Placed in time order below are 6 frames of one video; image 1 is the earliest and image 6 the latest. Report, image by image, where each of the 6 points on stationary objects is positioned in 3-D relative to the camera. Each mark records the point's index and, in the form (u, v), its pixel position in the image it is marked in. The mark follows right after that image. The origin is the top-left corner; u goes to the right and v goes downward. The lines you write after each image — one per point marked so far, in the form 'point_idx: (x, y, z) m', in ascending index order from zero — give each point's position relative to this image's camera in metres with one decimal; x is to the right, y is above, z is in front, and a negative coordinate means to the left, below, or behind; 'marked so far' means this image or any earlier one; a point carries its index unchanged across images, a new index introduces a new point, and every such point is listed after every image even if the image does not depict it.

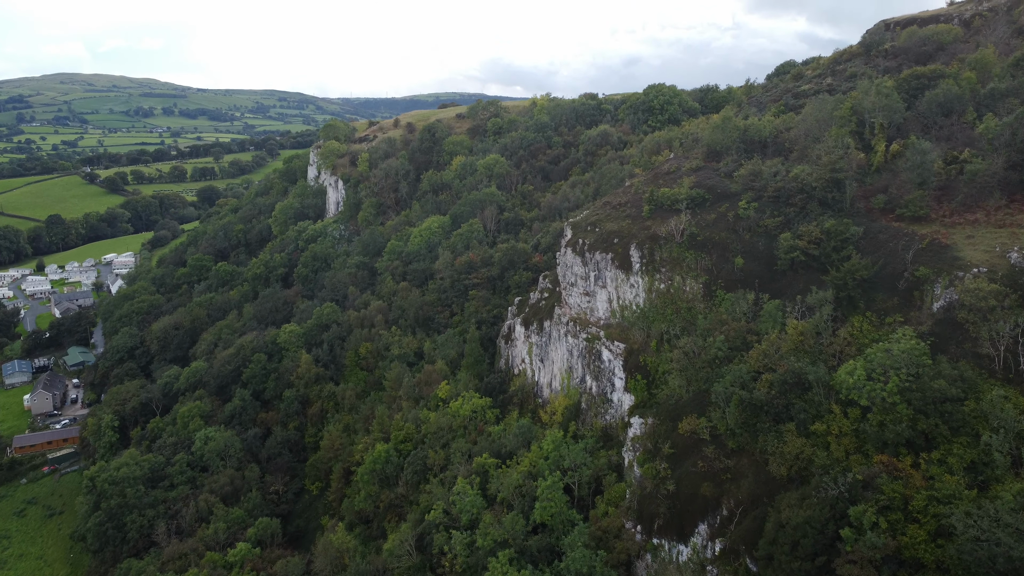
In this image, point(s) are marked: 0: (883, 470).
0: (+7.9, -3.9, +17.5) m
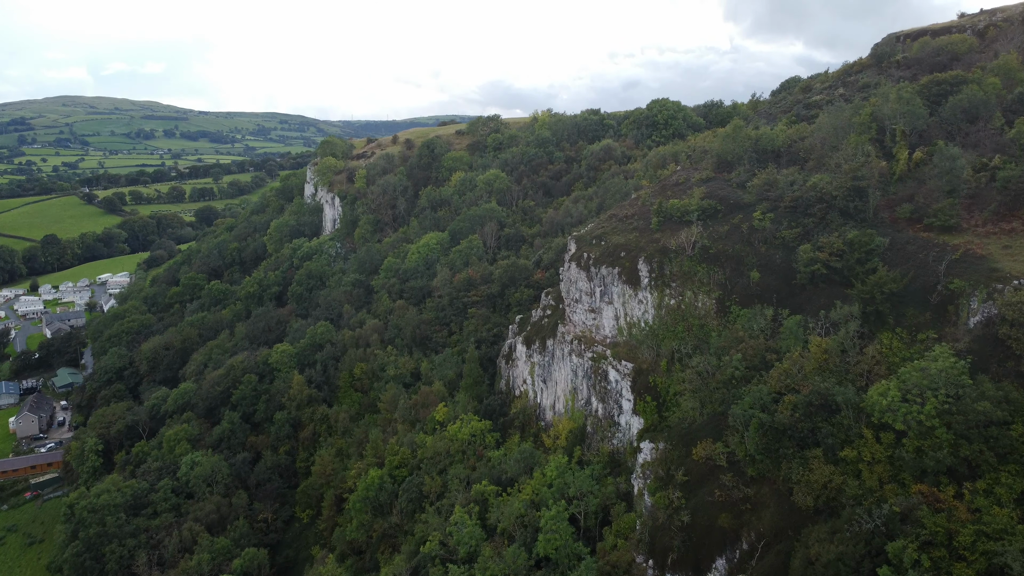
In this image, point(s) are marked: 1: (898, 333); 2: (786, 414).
0: (+8.0, -4.1, +15.9) m
1: (+9.3, -1.1, +19.8) m
2: (+6.4, -3.0, +19.2) m
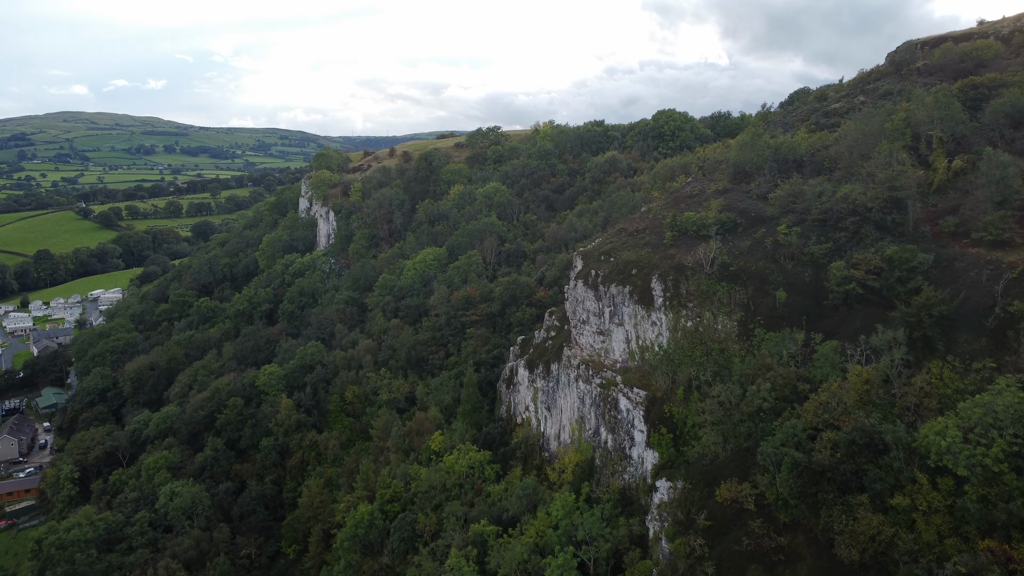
0: (+8.0, -4.5, +13.5) m
1: (+9.4, -1.6, +17.5) m
2: (+6.5, -3.4, +16.9) m
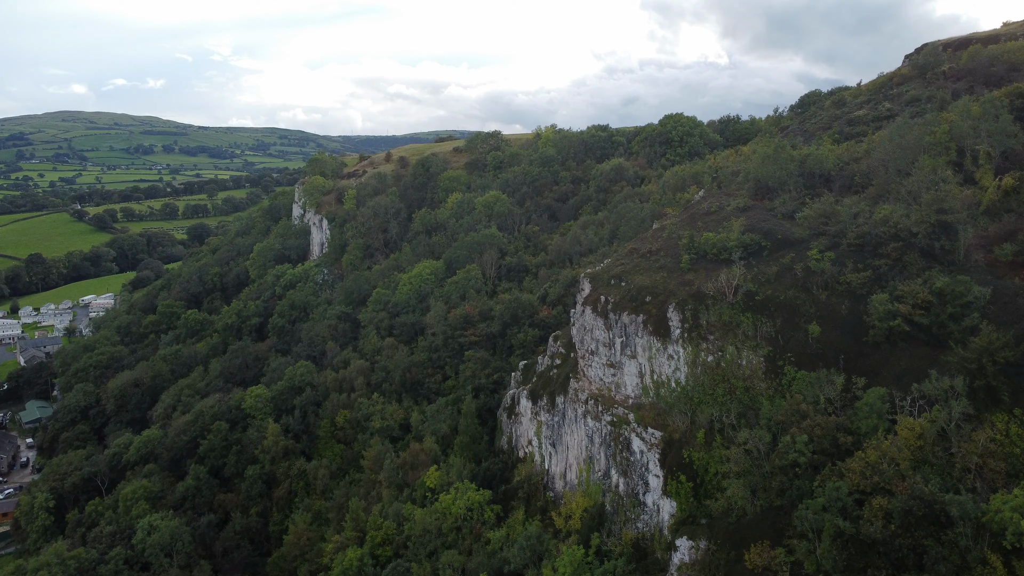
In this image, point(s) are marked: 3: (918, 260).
0: (+8.1, -5.4, +11.3) m
1: (+9.5, -2.4, +15.3) m
2: (+6.5, -4.3, +14.6) m
3: (+9.6, +0.7, +19.2) m
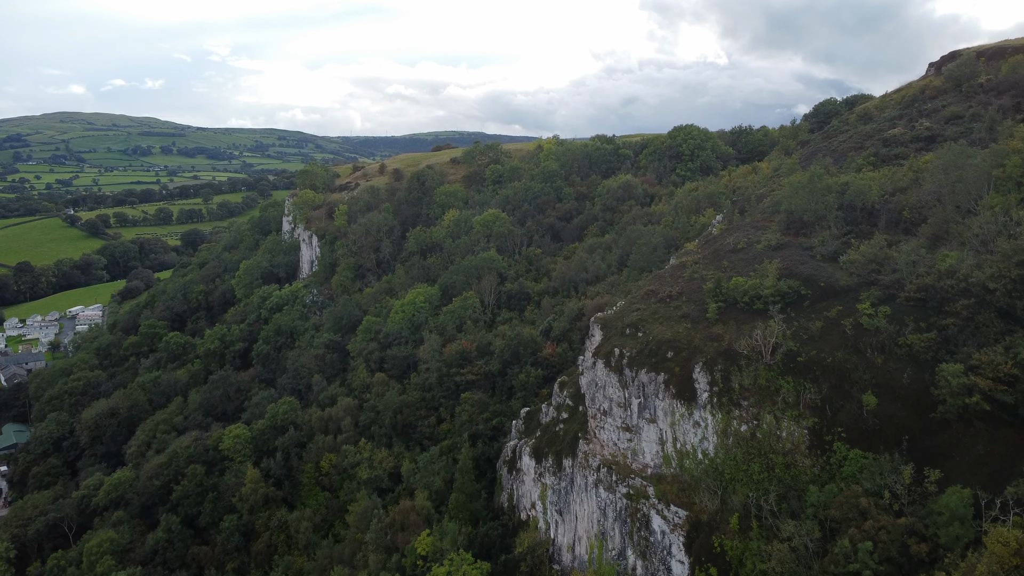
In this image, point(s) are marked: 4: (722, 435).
0: (+8.1, -6.7, +8.3) m
1: (+9.5, -3.7, +12.3) m
2: (+6.6, -5.6, +11.6) m
3: (+9.6, -0.7, +16.3) m
4: (+4.7, -3.3, +18.3) m
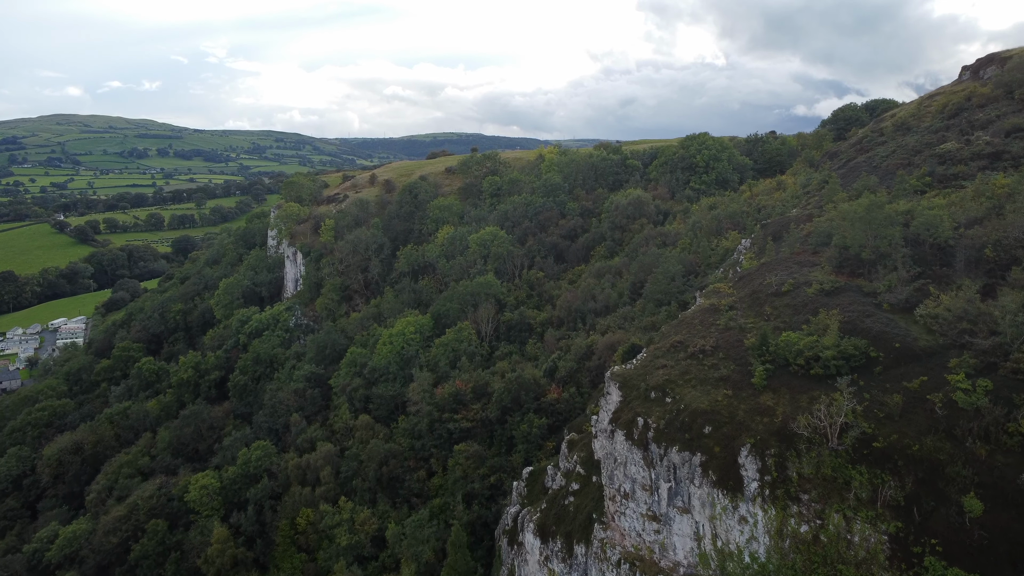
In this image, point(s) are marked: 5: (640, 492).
0: (+8.2, -7.8, +4.6) m
1: (+9.5, -4.9, +8.6) m
2: (+6.6, -6.7, +7.9) m
3: (+9.6, -1.8, +12.5) m
4: (+4.8, -4.5, +14.6) m
5: (+2.7, -4.3, +17.5) m
